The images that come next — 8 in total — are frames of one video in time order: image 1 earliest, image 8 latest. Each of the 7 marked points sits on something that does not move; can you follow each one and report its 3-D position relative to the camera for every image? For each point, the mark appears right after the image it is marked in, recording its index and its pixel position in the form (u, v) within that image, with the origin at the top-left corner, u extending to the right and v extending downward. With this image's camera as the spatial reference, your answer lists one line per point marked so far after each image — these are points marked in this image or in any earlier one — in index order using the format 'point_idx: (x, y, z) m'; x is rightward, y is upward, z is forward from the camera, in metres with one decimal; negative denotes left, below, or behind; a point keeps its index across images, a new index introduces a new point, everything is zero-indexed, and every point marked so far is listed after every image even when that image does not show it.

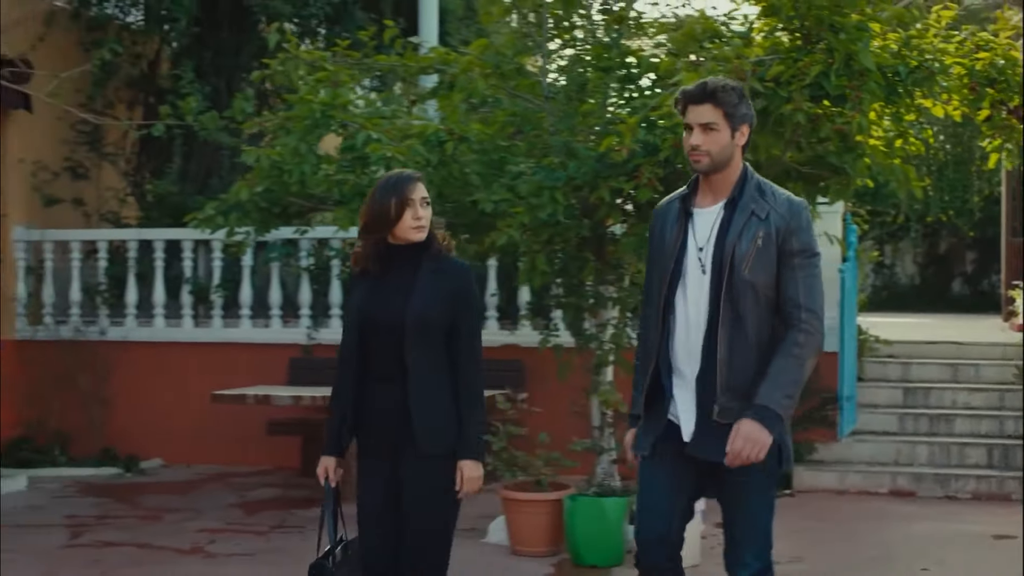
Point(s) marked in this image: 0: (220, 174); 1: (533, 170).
0: (-1.9, +0.7, +10.7) m
1: (+0.1, +0.5, +7.1) m
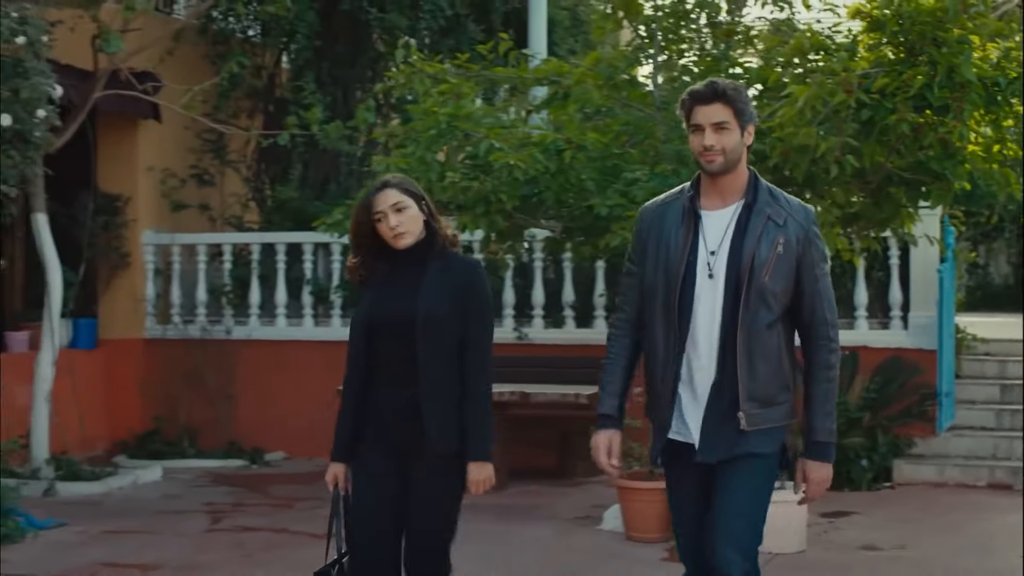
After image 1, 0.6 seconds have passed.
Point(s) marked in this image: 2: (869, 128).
0: (-1.2, +0.7, +11.2) m
1: (+0.6, +0.5, +7.5) m
2: (+1.4, +0.6, +6.7) m
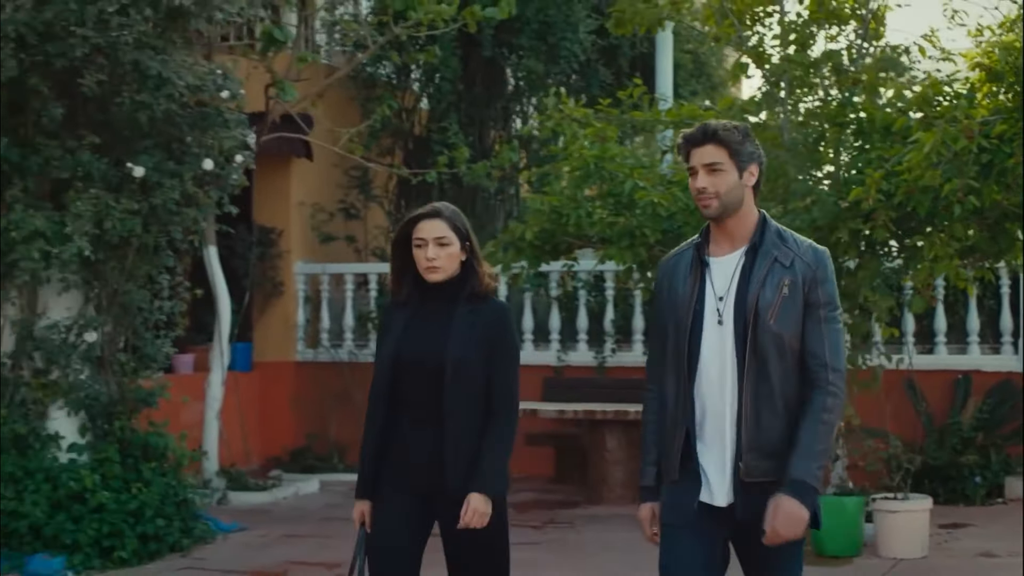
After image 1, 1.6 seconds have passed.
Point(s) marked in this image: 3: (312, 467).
0: (-0.3, +0.5, +12.0) m
1: (+1.3, +0.4, +8.2) m
2: (+2.1, +0.5, +7.3) m
3: (-1.4, -1.2, +11.3) m
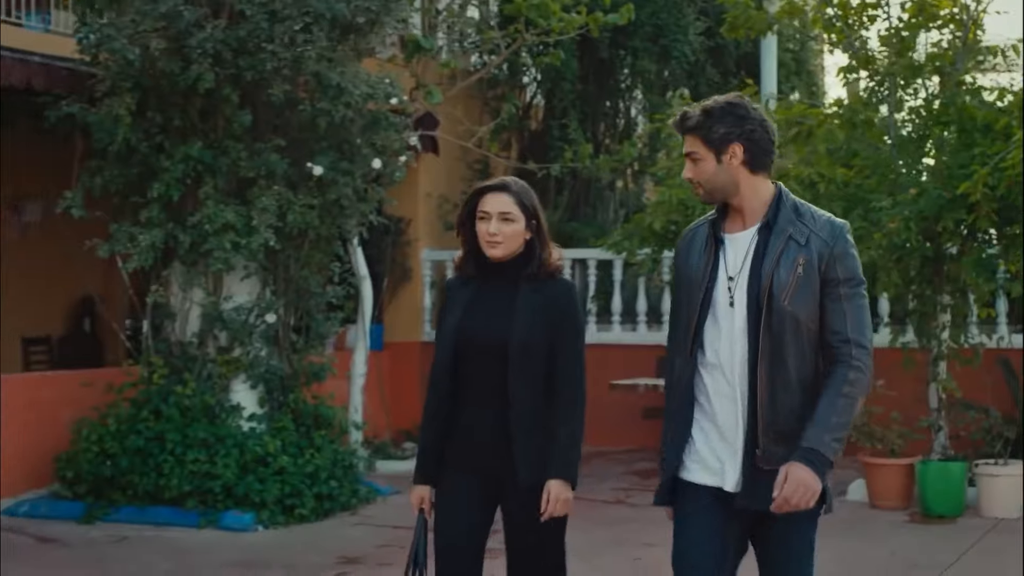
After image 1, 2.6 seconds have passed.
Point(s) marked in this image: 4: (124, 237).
0: (+0.6, +0.6, +12.8) m
1: (+2.0, +0.4, +9.0) m
2: (+2.8, +0.6, +8.1) m
3: (-0.5, -1.1, +12.2) m
4: (-1.9, +0.3, +8.3) m
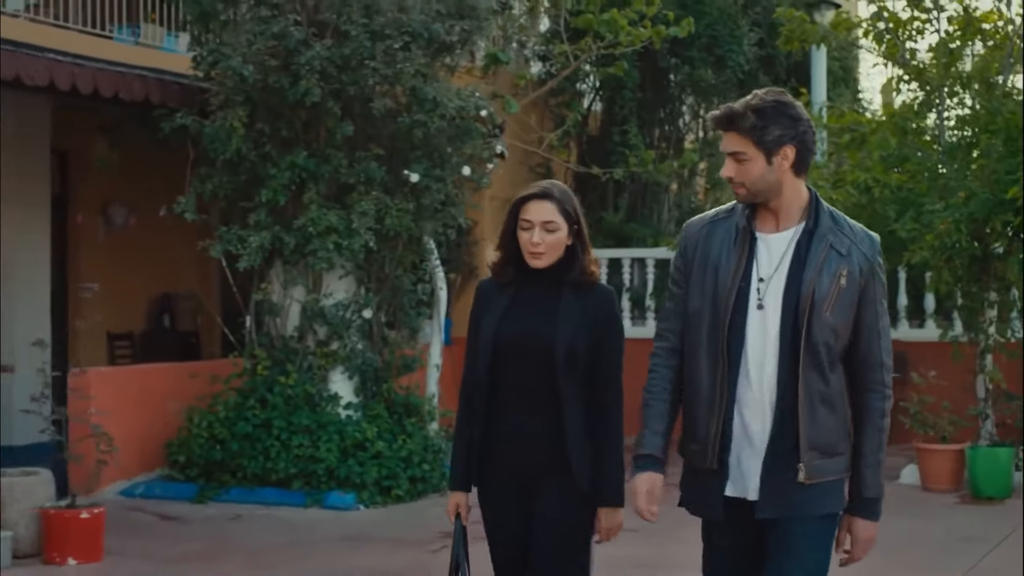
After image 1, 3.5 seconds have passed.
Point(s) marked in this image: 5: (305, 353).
0: (+1.1, +0.7, +13.5) m
1: (+2.5, +0.5, +9.6) m
2: (+3.2, +0.6, +8.7) m
3: (0.0, -1.1, +12.9) m
4: (-1.5, +0.3, +9.0) m
5: (-1.2, -0.4, +9.4) m
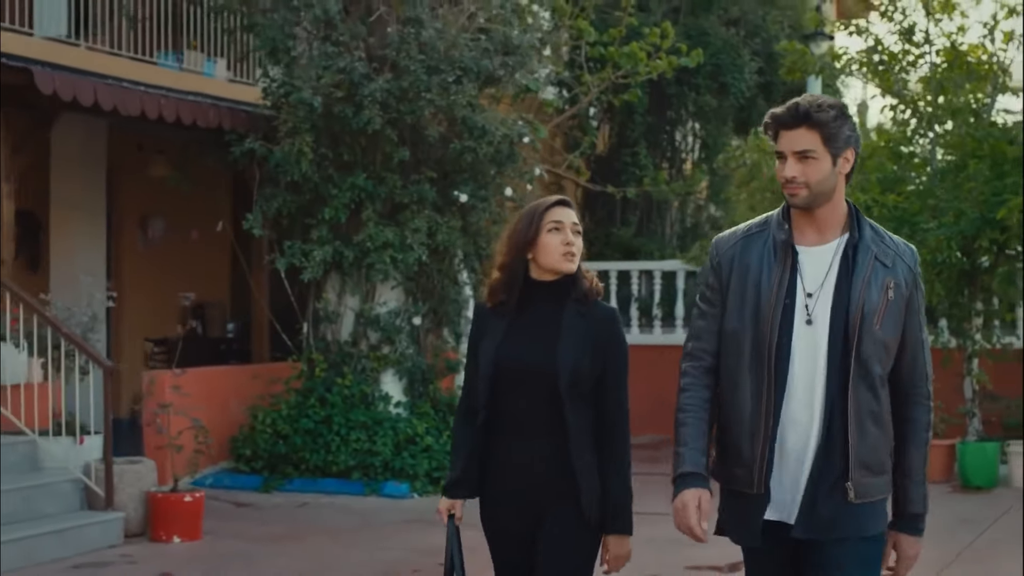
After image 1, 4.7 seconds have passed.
0: (+1.2, +0.6, +14.5) m
1: (+2.7, +0.4, +10.6) m
2: (+3.4, +0.5, +9.7) m
3: (+0.1, -1.2, +13.9) m
4: (-1.3, +0.2, +9.9) m
5: (-0.9, -0.4, +10.3) m
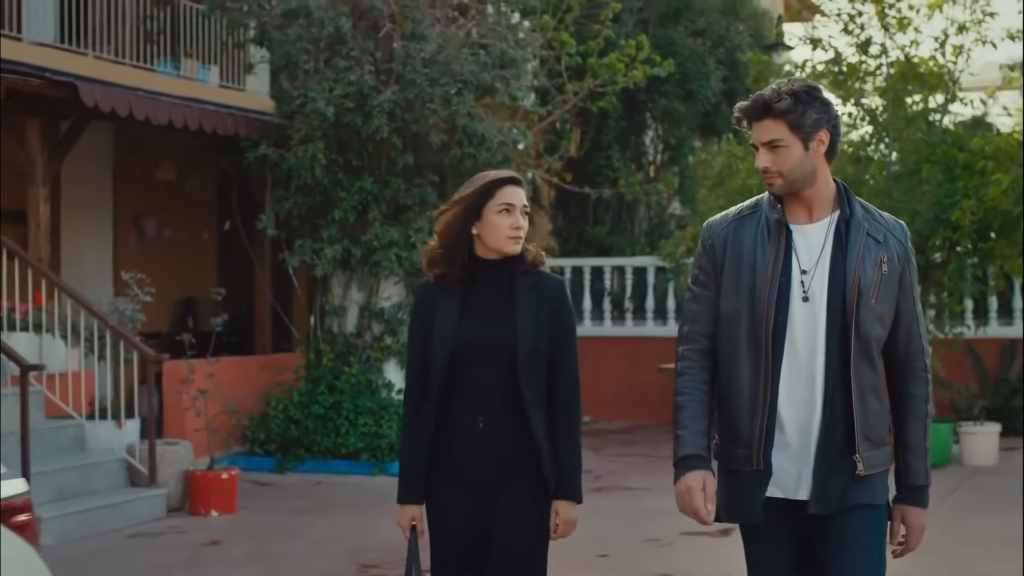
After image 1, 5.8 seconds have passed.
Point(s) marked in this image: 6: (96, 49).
0: (+1.0, +0.6, +15.3) m
1: (+2.6, +0.4, +11.6) m
2: (+3.4, +0.6, +10.7) m
3: (-0.1, -1.1, +14.7) m
4: (-1.3, +0.2, +10.7) m
5: (-1.0, -0.4, +11.1) m
6: (-3.2, +1.8, +12.9) m
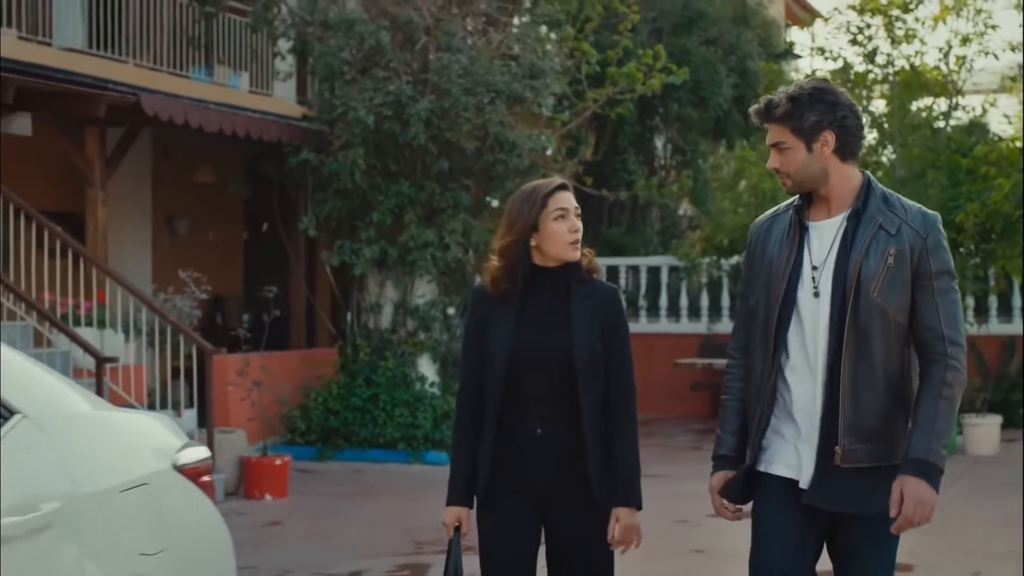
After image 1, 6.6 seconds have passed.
0: (+1.2, +0.6, +16.0) m
1: (+2.8, +0.4, +12.2) m
2: (+3.6, +0.6, +11.3) m
3: (+0.1, -1.1, +15.3) m
4: (-1.1, +0.3, +11.3) m
5: (-0.8, -0.4, +11.7) m
6: (-3.0, +1.9, +13.5) m
